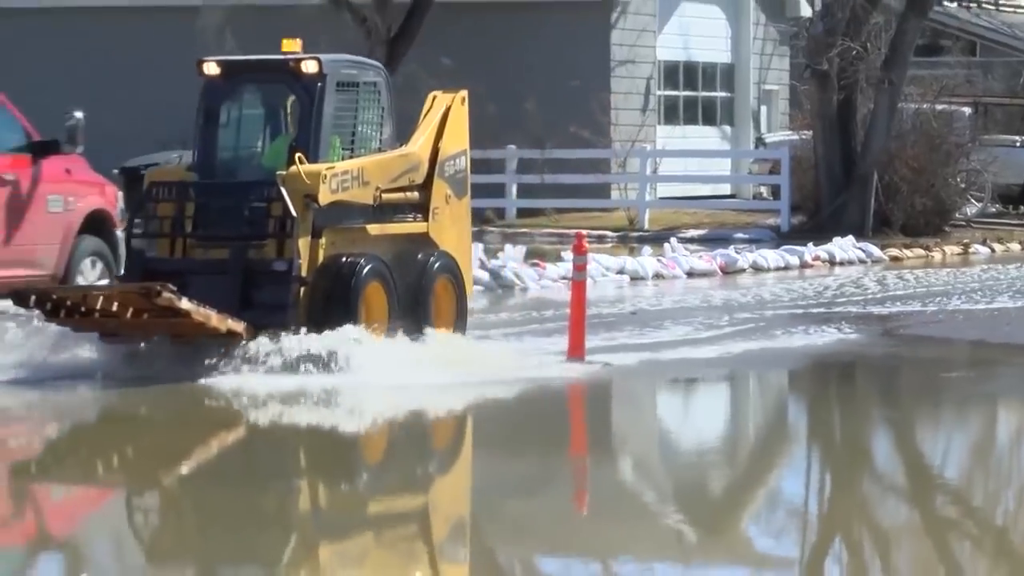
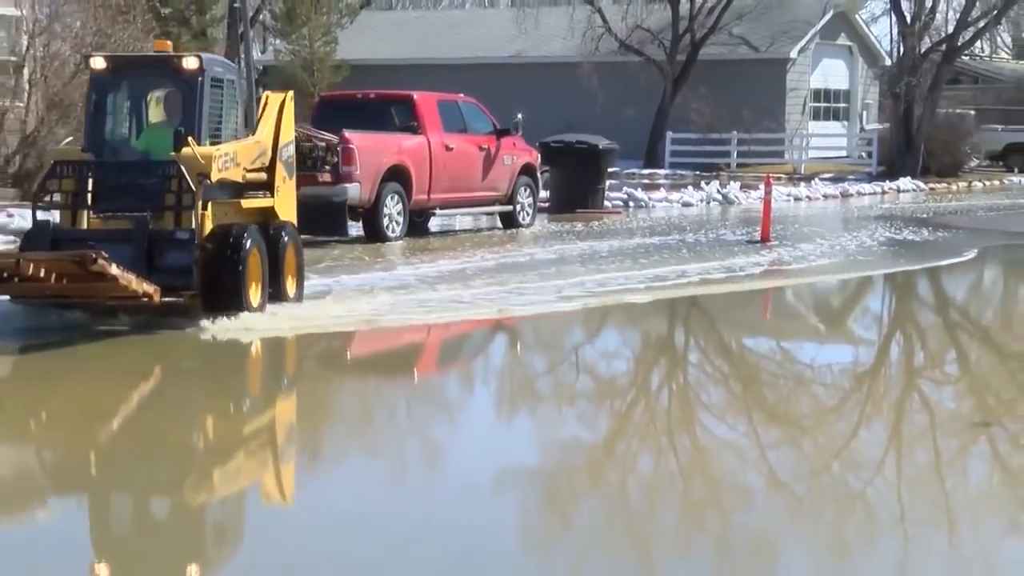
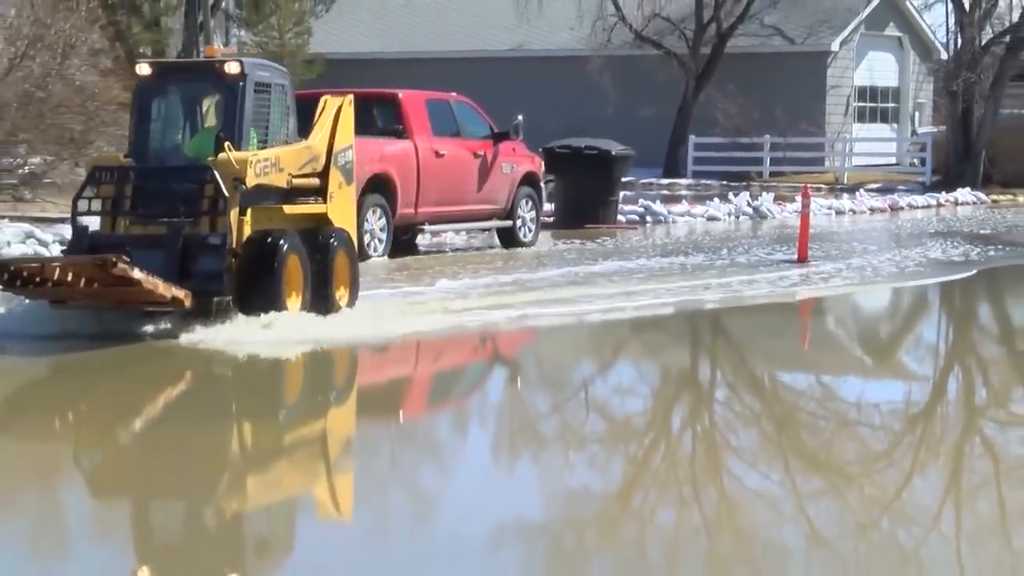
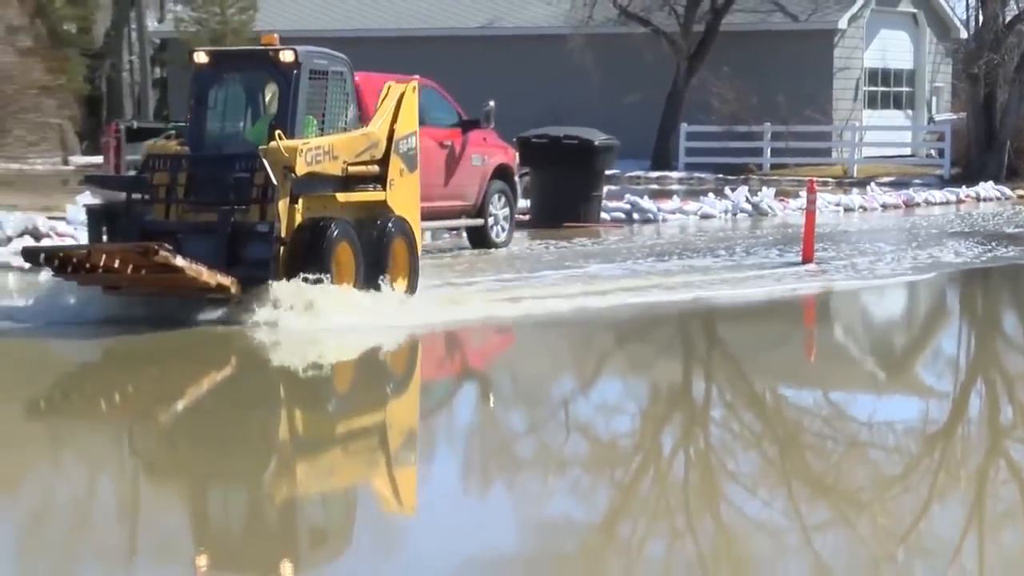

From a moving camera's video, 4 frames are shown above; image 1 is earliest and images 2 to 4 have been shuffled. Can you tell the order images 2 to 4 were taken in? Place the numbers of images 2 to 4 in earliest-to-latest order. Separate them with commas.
4, 3, 2
